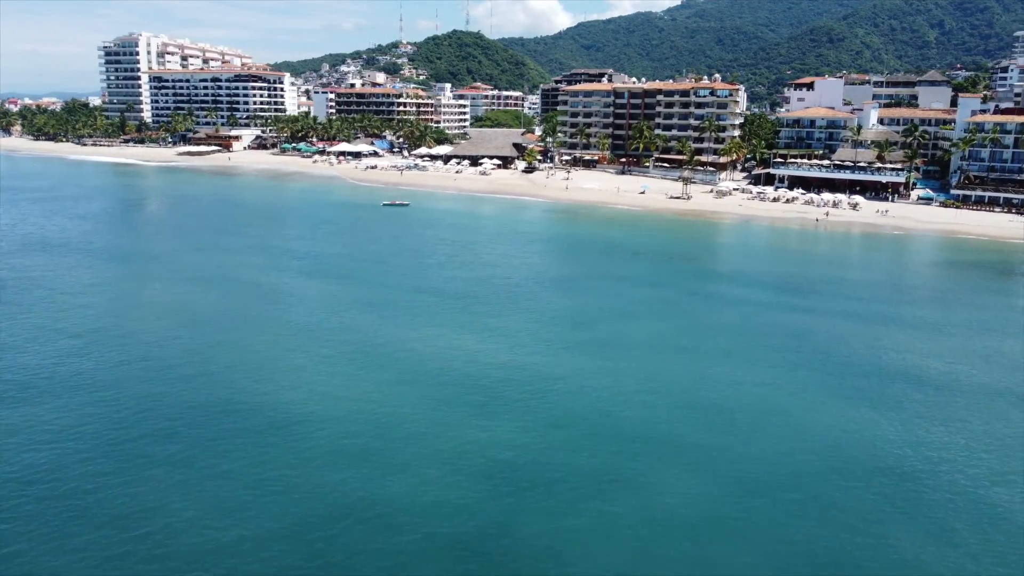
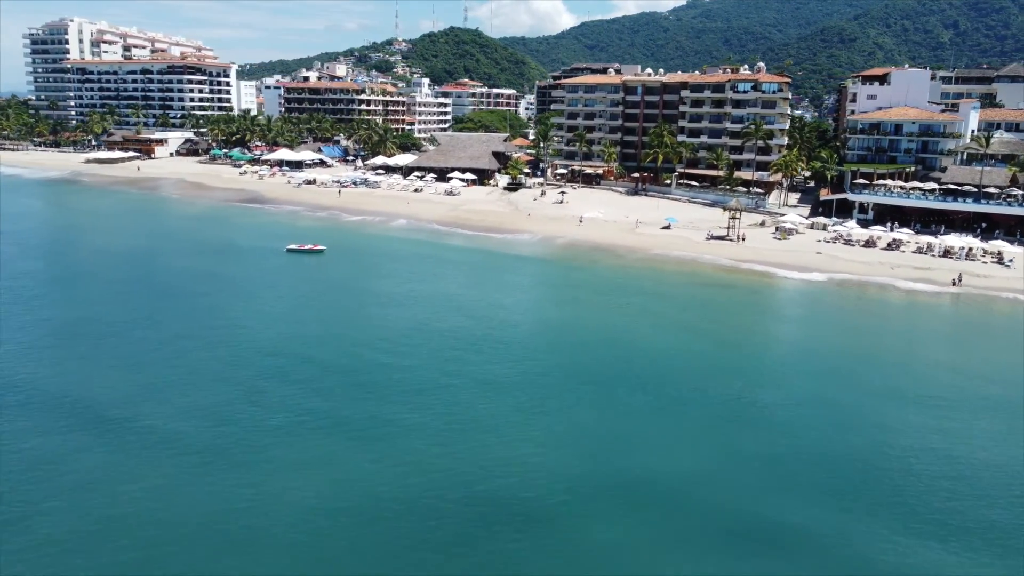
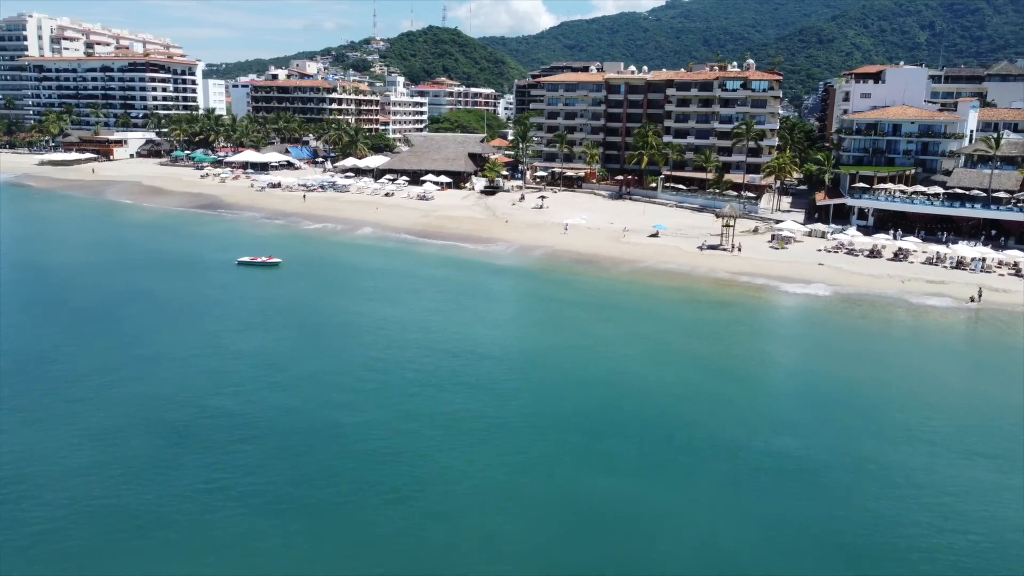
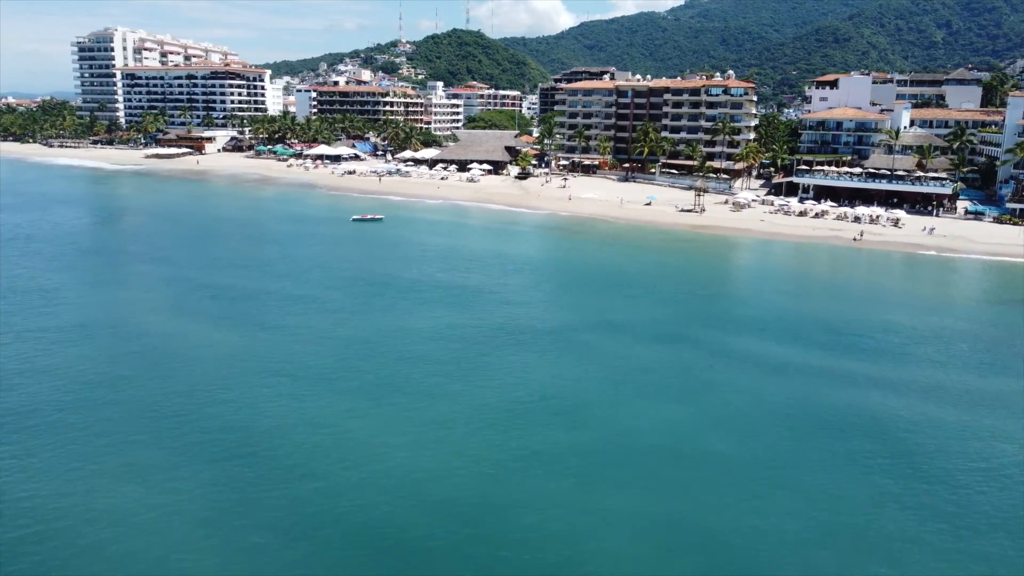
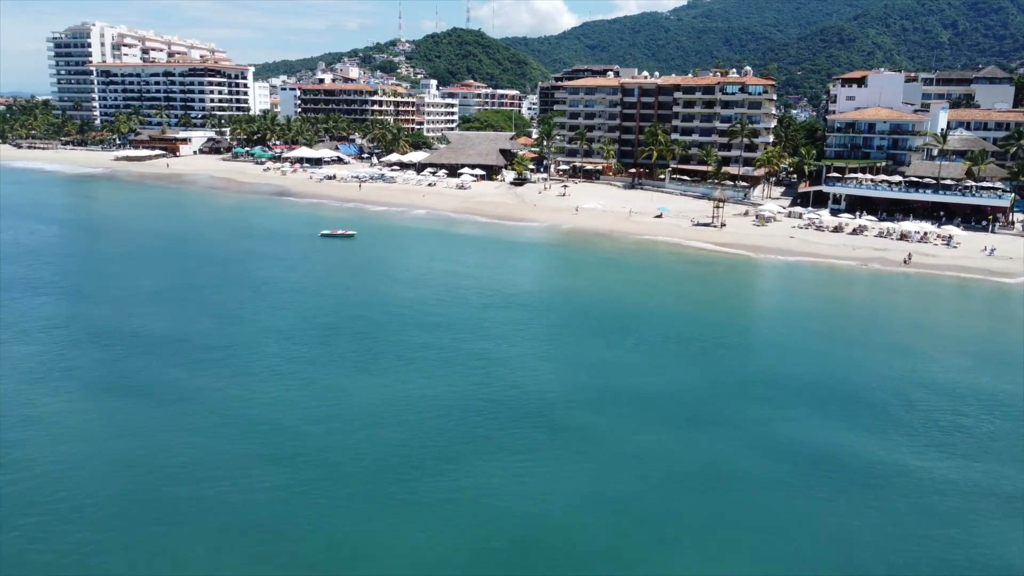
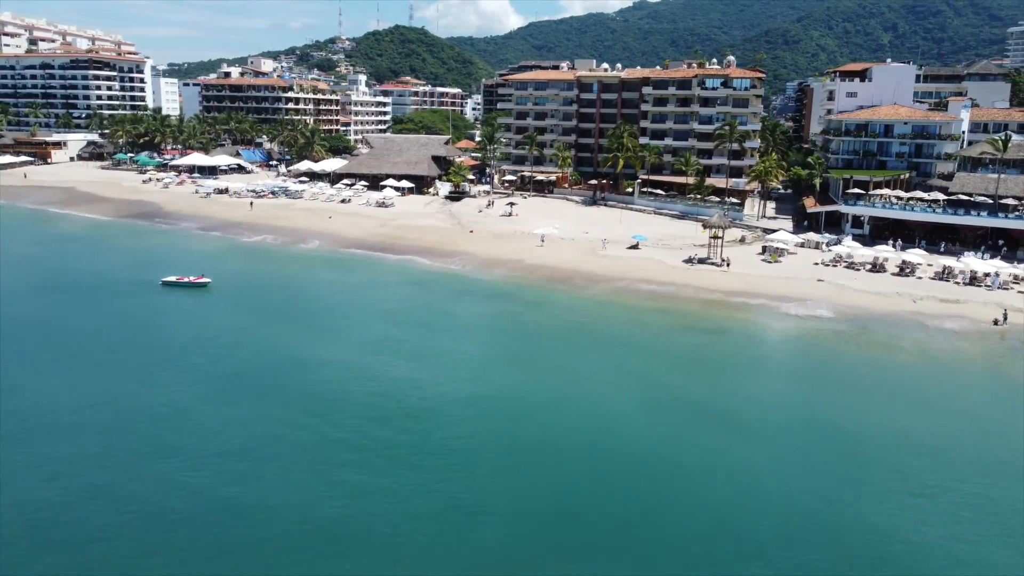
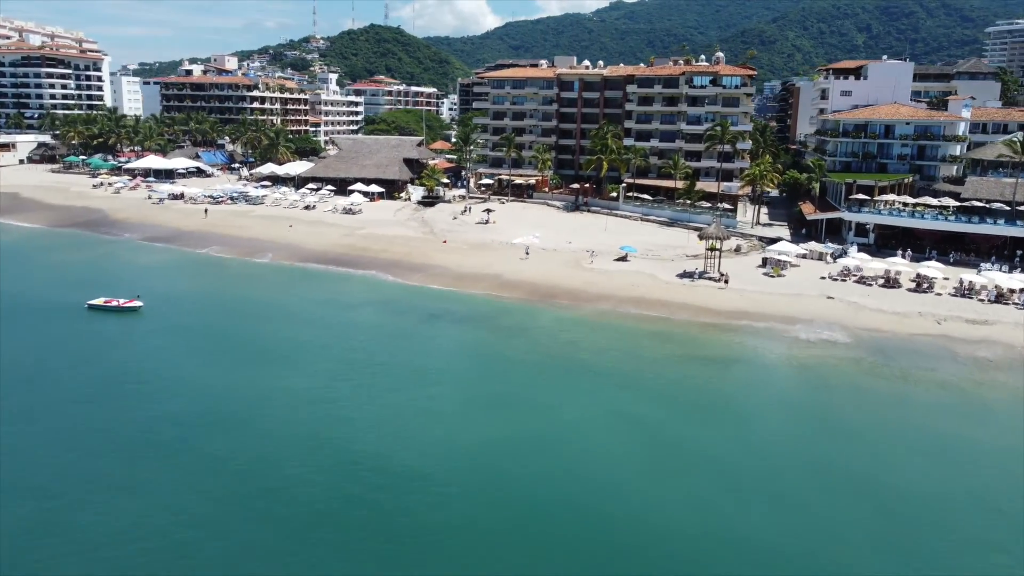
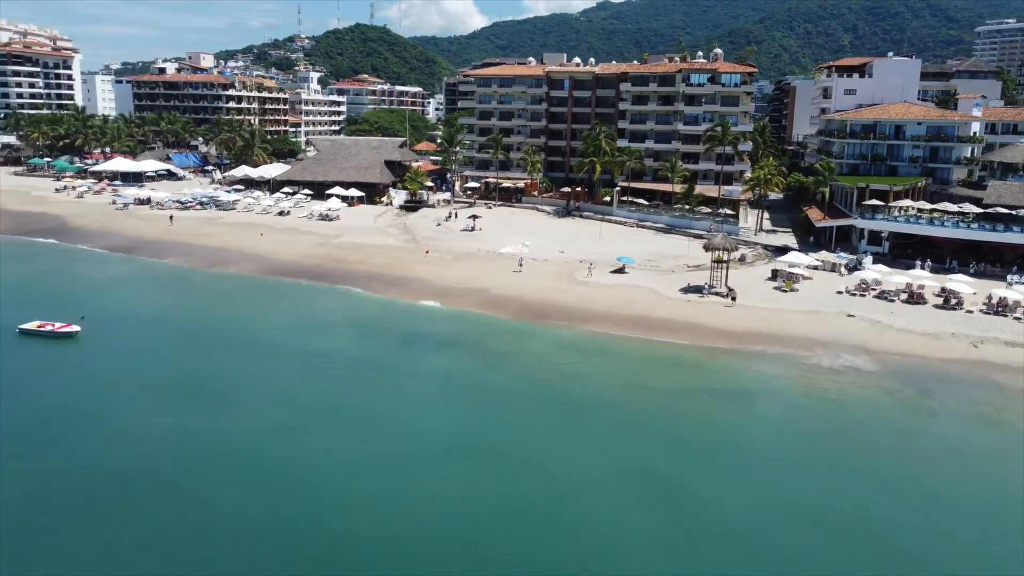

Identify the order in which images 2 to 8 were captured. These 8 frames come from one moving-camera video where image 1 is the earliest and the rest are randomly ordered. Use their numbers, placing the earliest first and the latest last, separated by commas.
4, 5, 2, 3, 6, 7, 8
